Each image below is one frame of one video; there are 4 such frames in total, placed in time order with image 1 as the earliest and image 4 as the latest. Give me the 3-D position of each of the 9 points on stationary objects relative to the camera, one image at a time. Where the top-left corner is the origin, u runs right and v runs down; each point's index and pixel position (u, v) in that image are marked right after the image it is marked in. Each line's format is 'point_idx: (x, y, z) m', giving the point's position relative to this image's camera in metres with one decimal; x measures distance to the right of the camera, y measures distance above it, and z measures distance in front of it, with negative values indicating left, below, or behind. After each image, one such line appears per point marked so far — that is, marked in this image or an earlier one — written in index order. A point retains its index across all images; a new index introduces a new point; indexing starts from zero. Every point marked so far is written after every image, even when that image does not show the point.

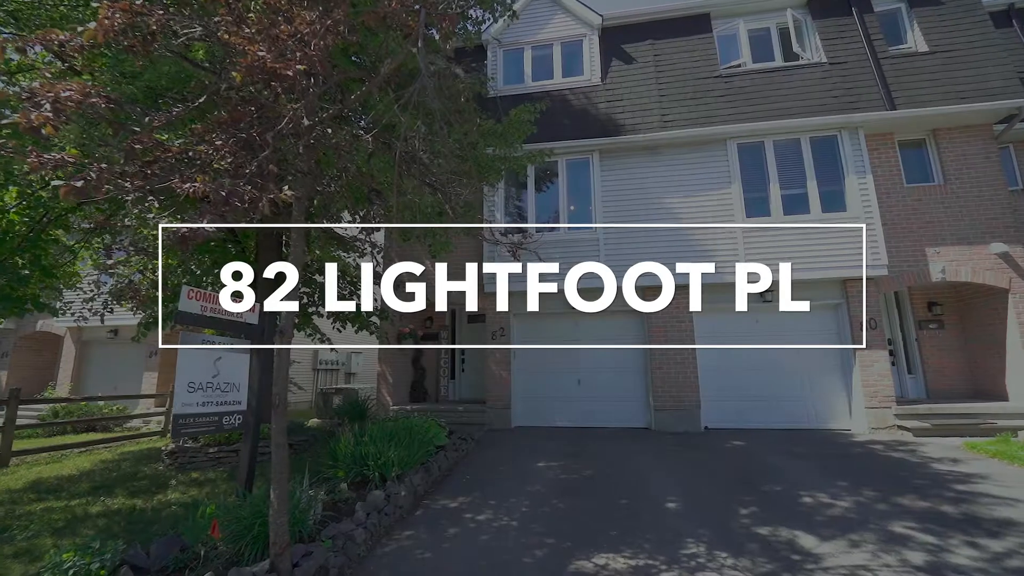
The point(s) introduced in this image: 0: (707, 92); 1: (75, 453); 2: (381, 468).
0: (+4.2, +4.3, +10.7) m
1: (-7.6, -2.9, +8.6) m
2: (-1.4, -2.0, +5.4) m
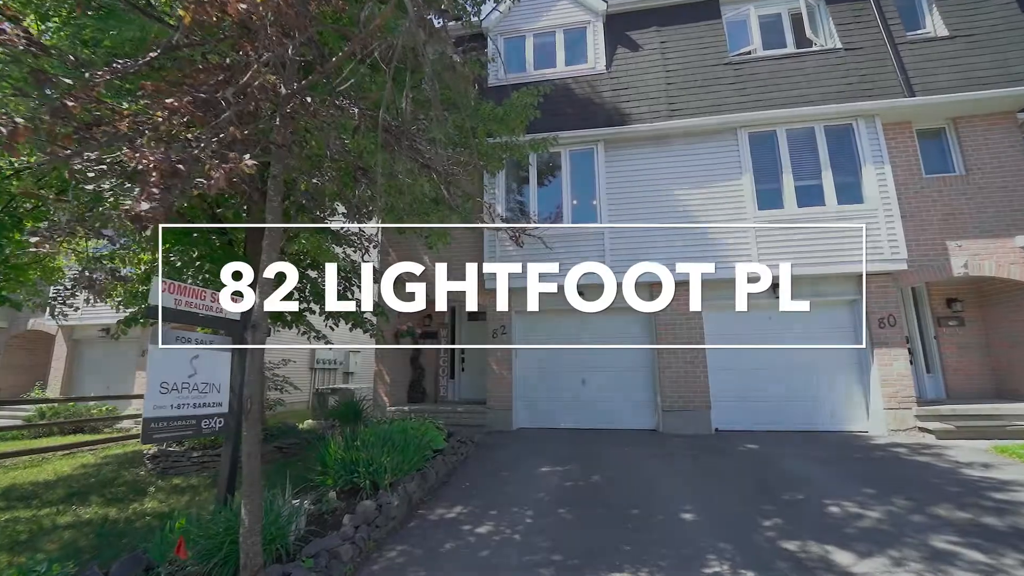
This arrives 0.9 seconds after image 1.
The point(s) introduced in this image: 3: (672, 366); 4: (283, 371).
0: (+4.3, +4.3, +10.3) m
1: (-7.5, -2.8, +8.2) m
2: (-1.4, -1.9, +5.0) m
3: (+3.1, -1.5, +9.4) m
4: (-6.6, -2.4, +14.3) m
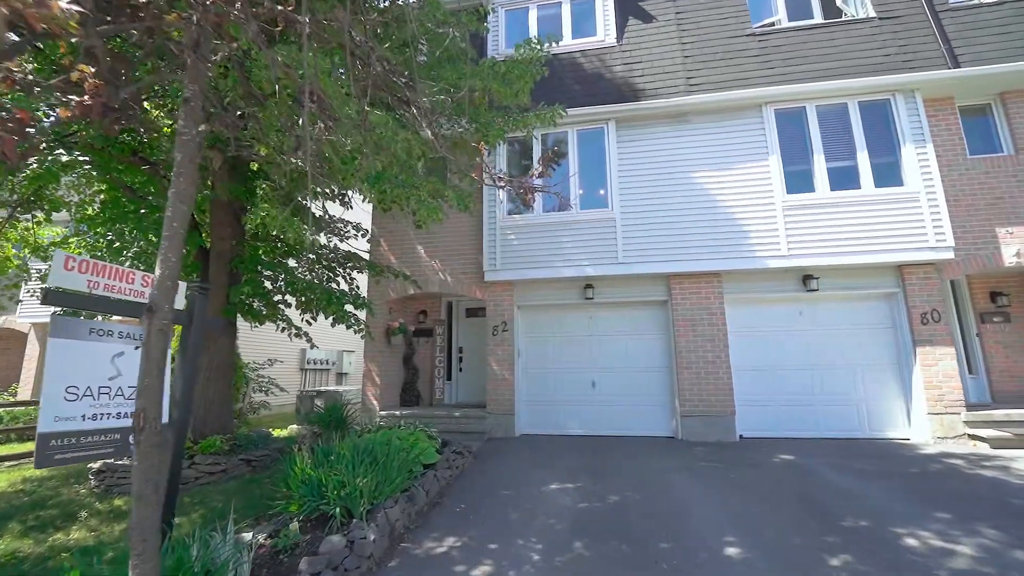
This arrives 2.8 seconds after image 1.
0: (+4.3, +4.5, +9.4) m
1: (-7.5, -2.6, +7.3) m
2: (-1.4, -1.7, +4.1) m
3: (+3.1, -1.3, +8.5) m
4: (-6.6, -2.3, +13.4) m
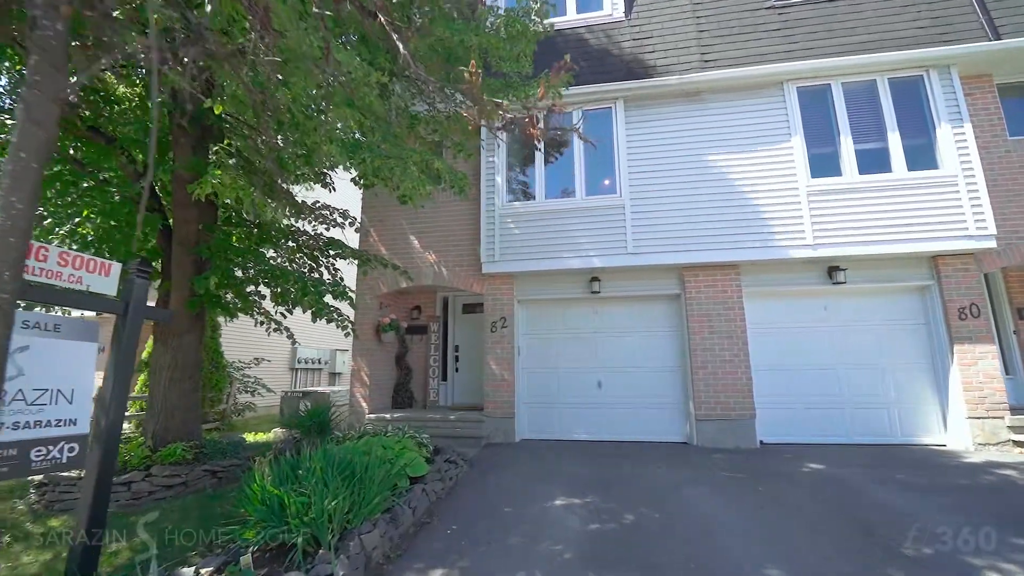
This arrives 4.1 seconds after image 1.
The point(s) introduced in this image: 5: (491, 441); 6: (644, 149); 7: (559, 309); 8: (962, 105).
0: (+4.3, +4.6, +8.7) m
1: (-7.5, -2.5, +6.6) m
2: (-1.4, -1.6, +3.4) m
3: (+3.1, -1.2, +7.8) m
4: (-6.6, -2.1, +12.7) m
5: (-0.3, -2.5, +8.1) m
6: (+2.3, +2.4, +8.5) m
7: (+0.8, -0.4, +8.7) m
8: (+7.1, +2.9, +7.7) m
